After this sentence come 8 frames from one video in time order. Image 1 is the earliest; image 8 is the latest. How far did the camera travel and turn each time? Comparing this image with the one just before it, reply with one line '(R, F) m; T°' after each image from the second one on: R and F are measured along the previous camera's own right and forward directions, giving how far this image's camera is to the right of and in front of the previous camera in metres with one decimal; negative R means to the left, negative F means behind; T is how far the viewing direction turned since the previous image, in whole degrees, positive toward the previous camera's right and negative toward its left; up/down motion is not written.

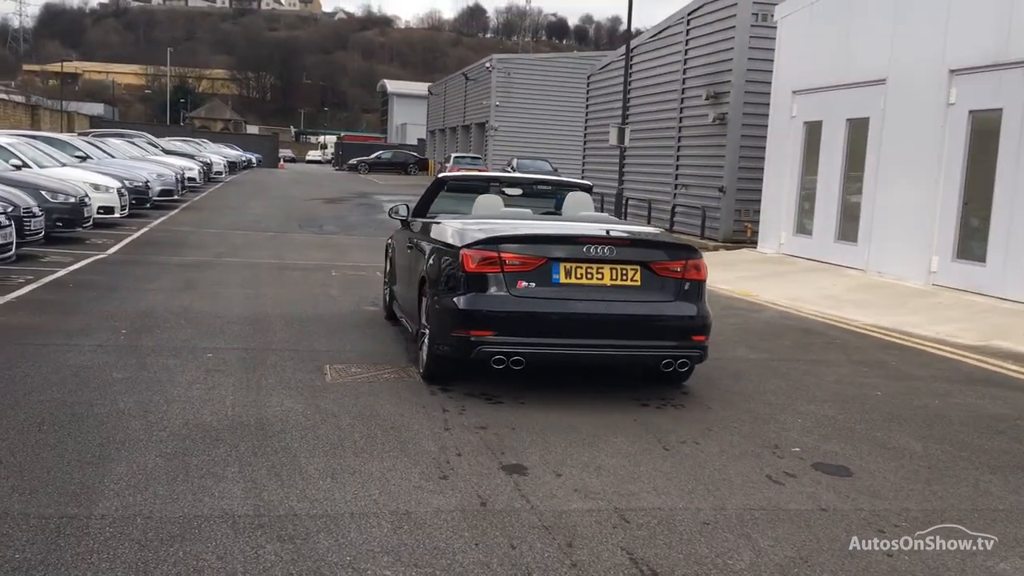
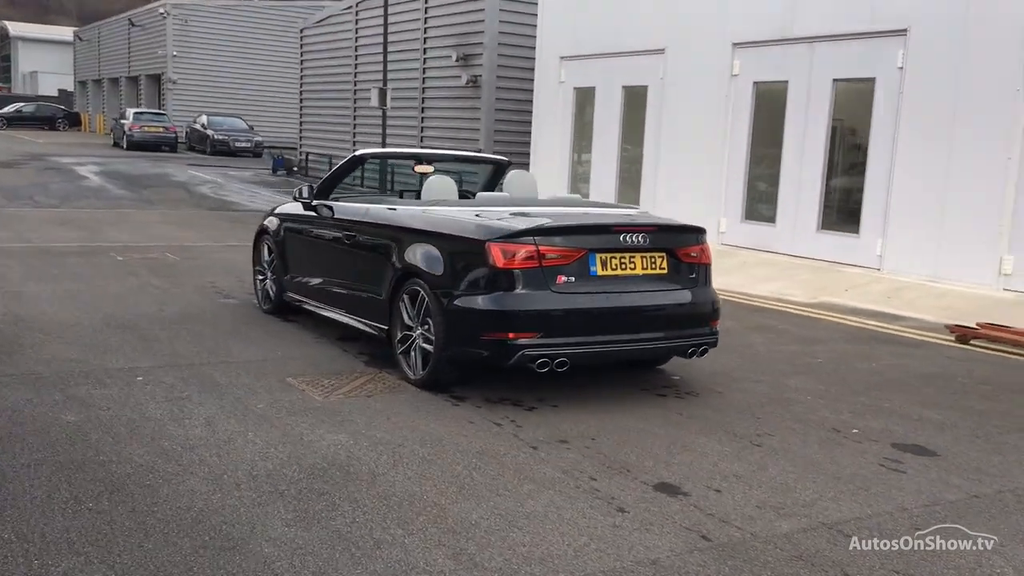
(-2.0, +0.8) m; +19°
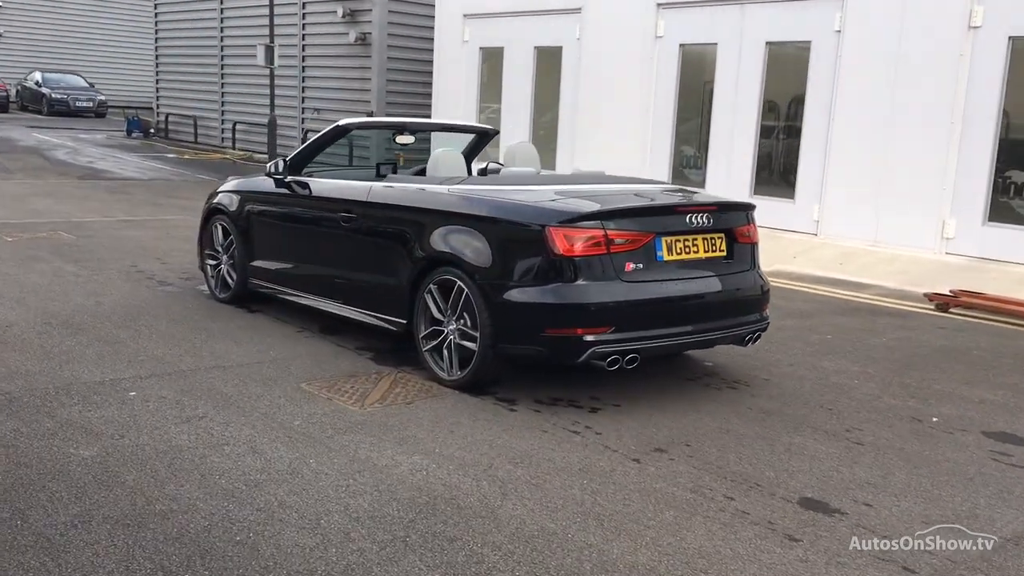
(-1.1, +0.7) m; +9°
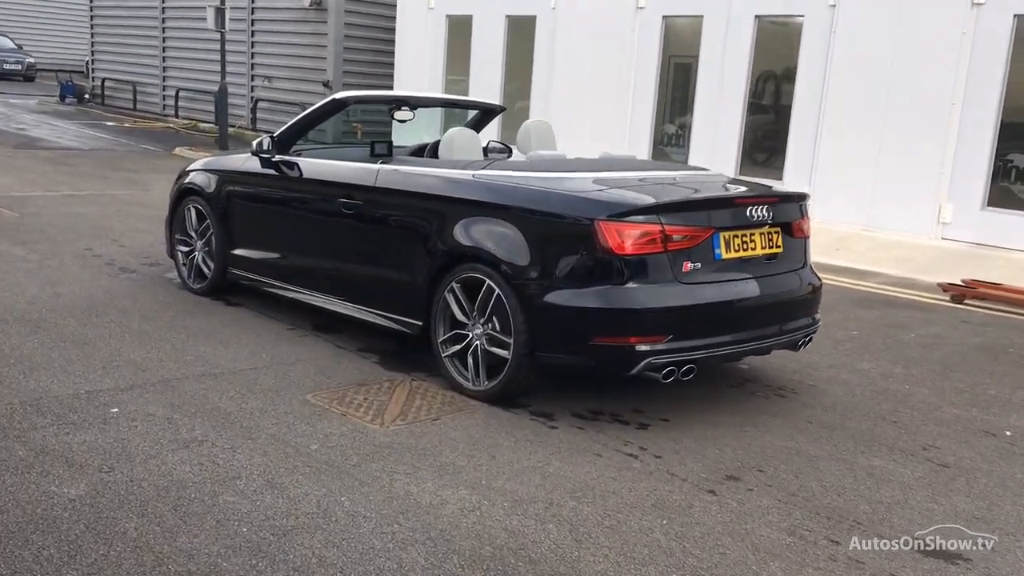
(-0.5, +0.6) m; +4°
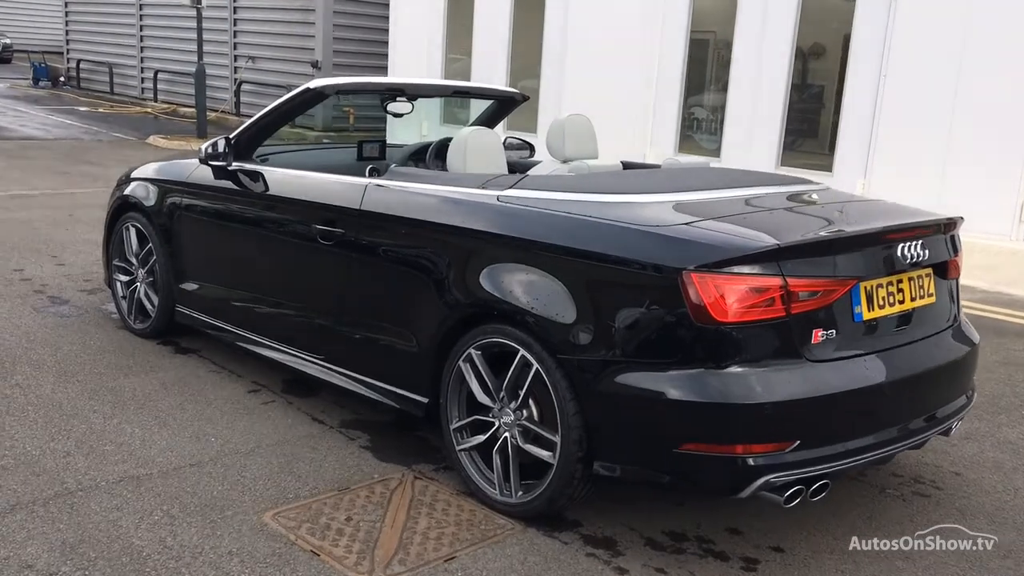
(-0.2, +1.4) m; 0°
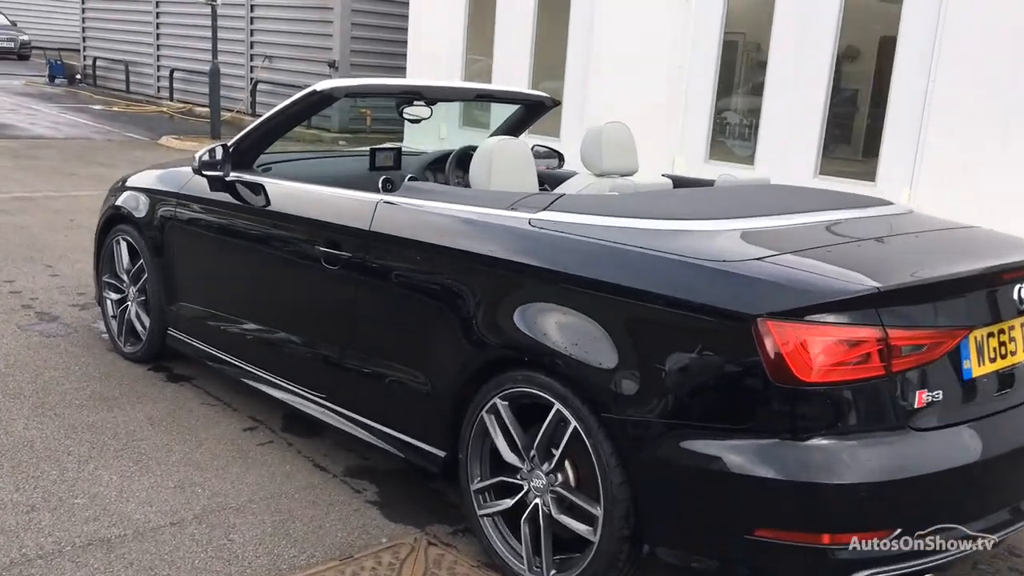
(0.0, +0.5) m; -1°
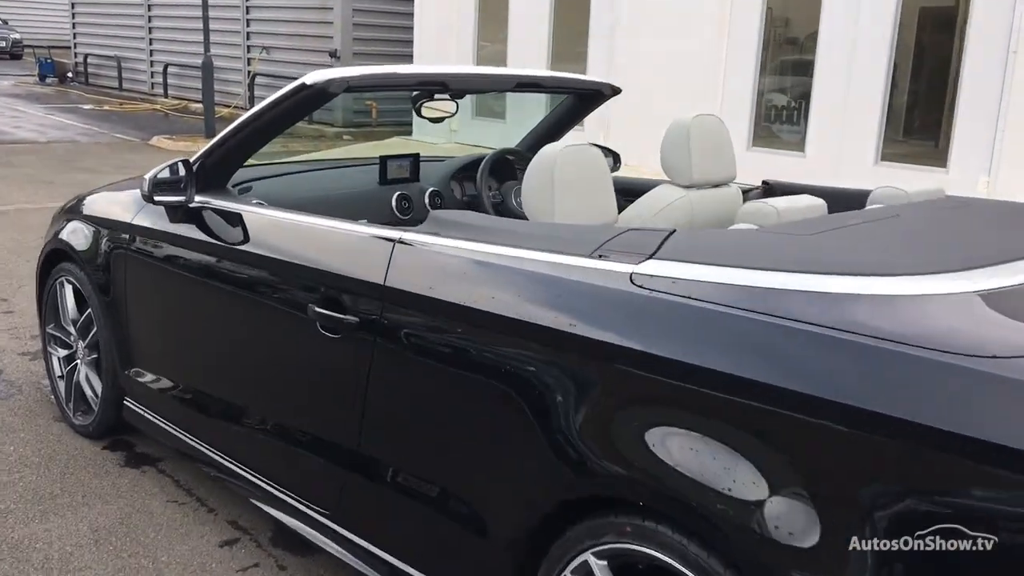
(-0.2, +1.1) m; -1°
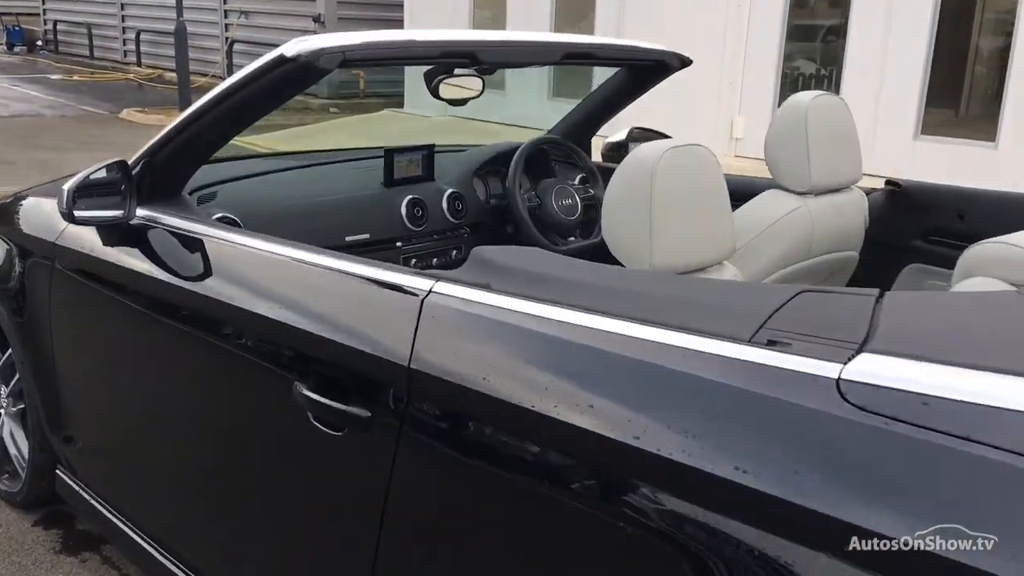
(-0.2, +0.8) m; +1°
